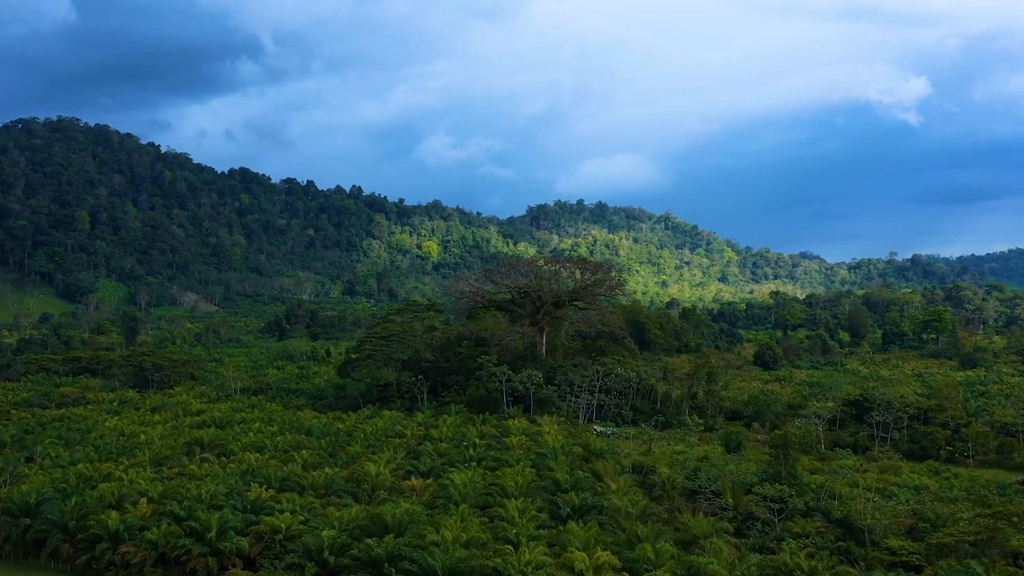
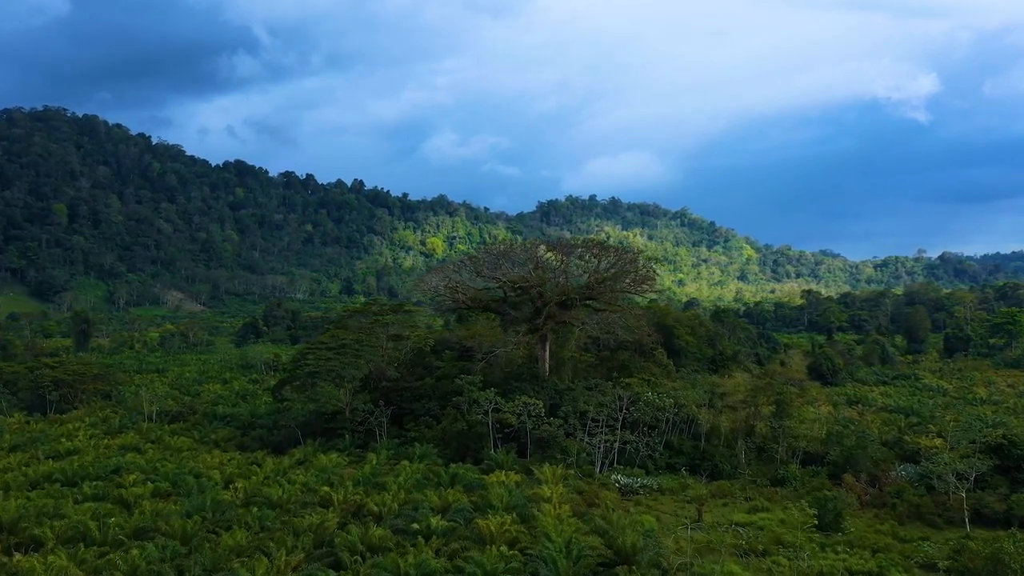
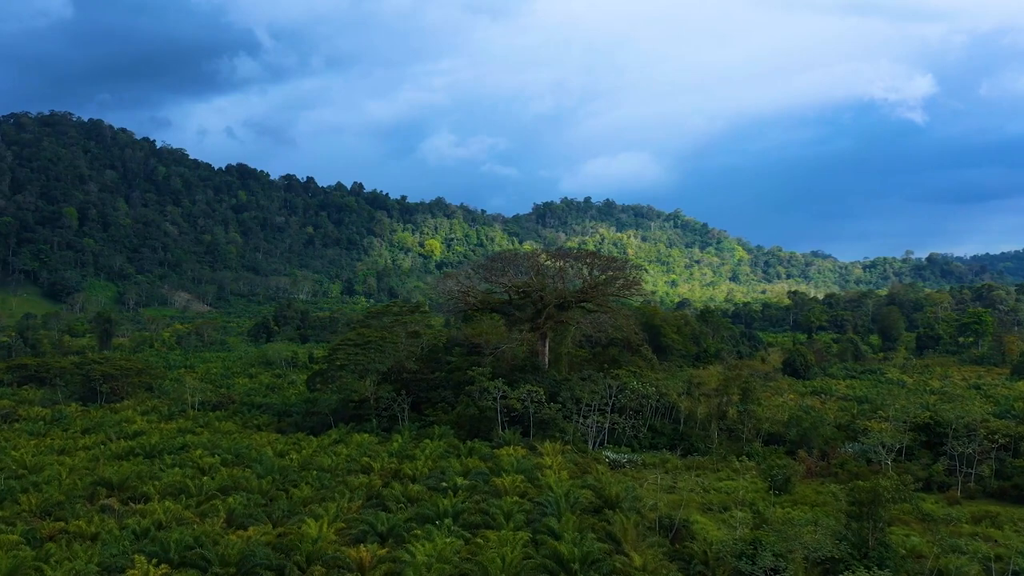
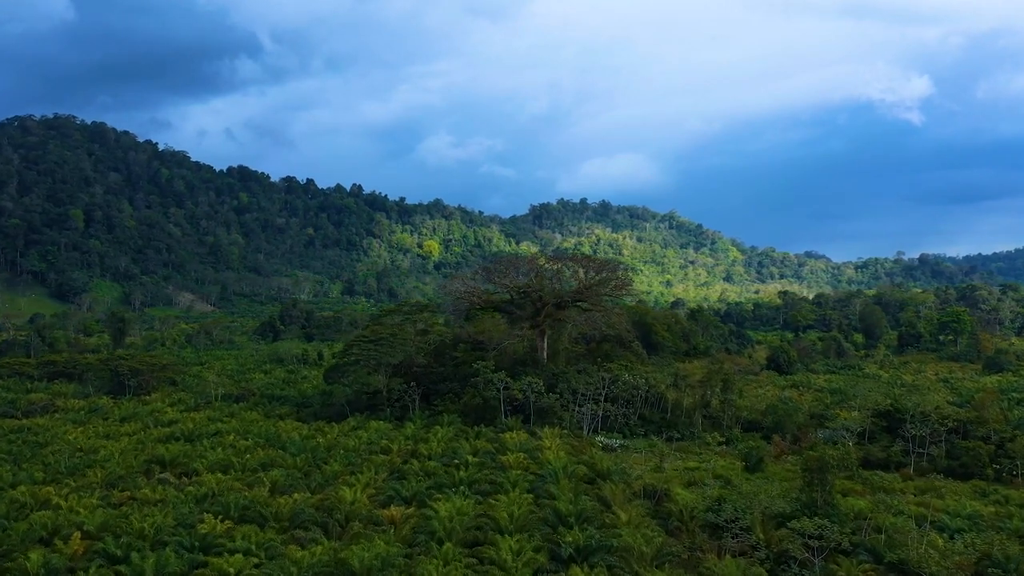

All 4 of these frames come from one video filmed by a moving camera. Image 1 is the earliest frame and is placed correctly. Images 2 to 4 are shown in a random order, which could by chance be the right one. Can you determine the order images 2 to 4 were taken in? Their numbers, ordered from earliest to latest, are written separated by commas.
4, 3, 2
